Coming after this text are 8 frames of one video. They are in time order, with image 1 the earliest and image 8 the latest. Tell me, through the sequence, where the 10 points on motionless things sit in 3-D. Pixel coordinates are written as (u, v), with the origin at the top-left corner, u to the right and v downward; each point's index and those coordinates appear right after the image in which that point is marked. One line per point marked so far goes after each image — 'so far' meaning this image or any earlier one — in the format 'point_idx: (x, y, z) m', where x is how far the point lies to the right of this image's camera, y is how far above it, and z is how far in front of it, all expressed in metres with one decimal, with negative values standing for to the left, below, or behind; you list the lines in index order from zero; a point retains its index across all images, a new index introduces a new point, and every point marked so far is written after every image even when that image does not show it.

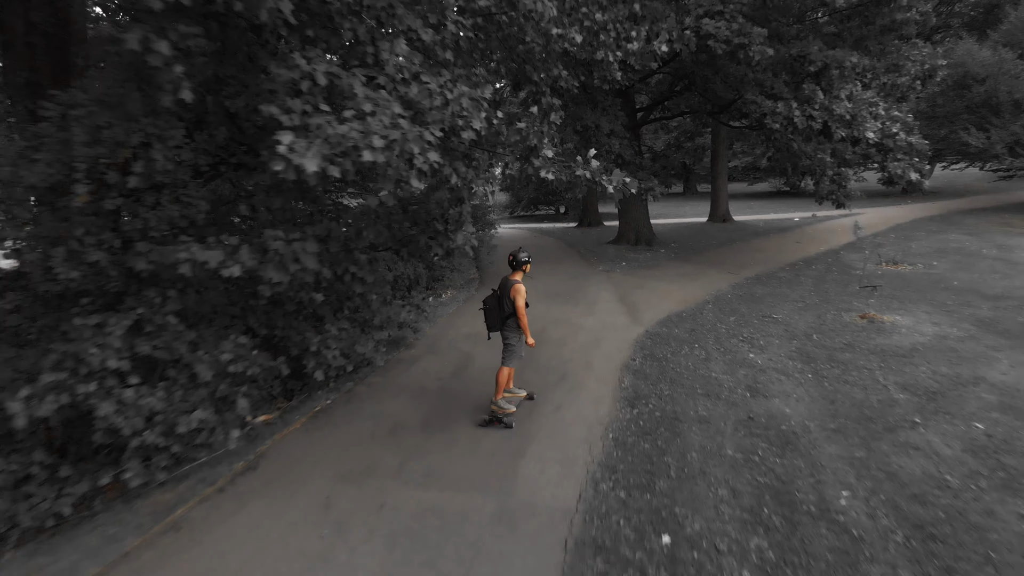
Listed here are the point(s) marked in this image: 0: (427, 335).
0: (-1.0, -0.5, +8.5) m
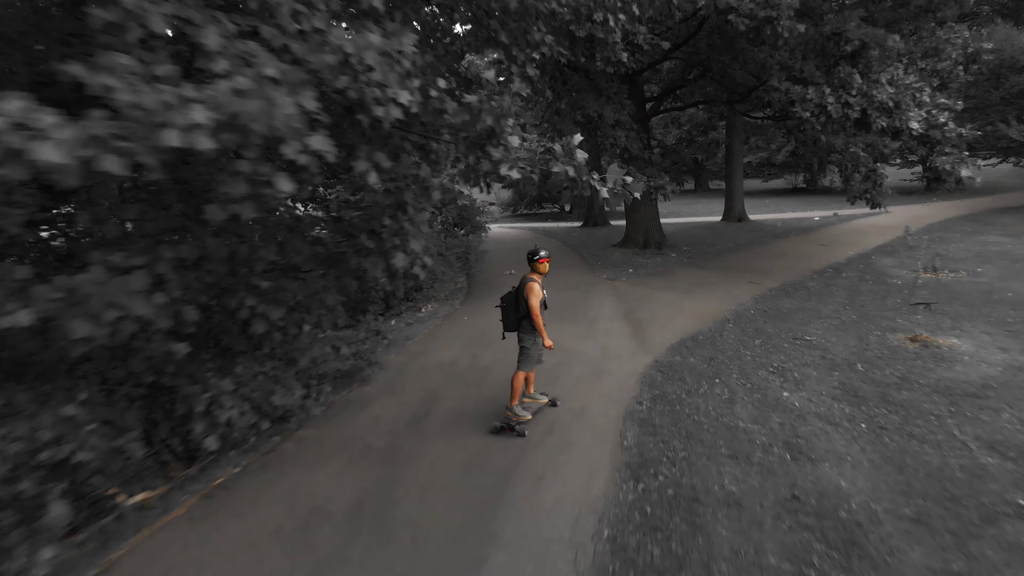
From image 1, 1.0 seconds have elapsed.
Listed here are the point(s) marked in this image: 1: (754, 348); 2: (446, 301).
0: (-1.1, -0.7, +7.0) m
1: (+2.5, -0.6, +7.8) m
2: (-1.0, -0.2, +10.9) m
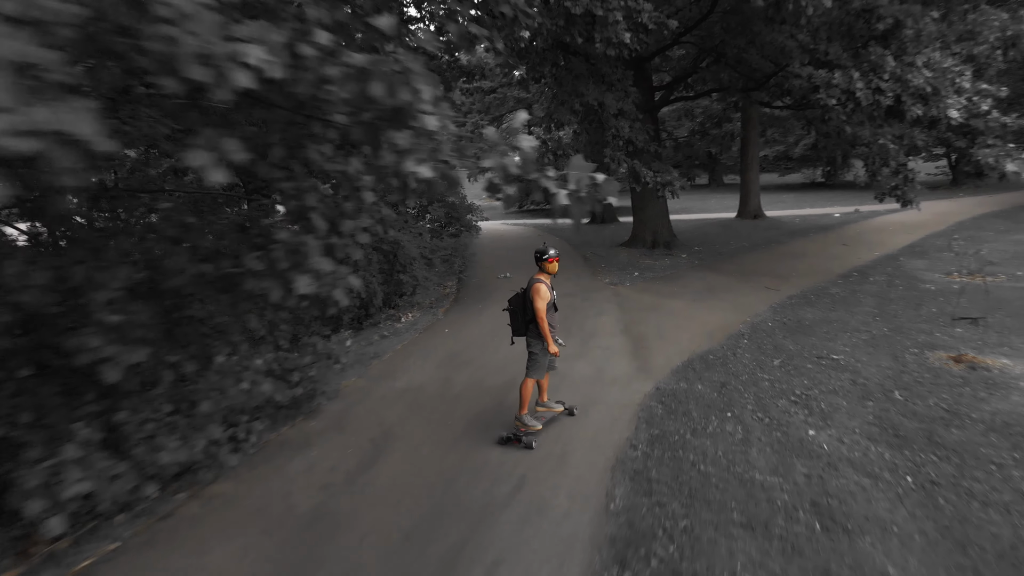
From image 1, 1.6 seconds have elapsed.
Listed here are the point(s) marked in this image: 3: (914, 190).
0: (-1.3, -0.8, +6.0) m
1: (+2.4, -0.8, +6.7) m
2: (-1.1, -0.3, +9.9) m
3: (+6.1, +1.5, +11.4) m
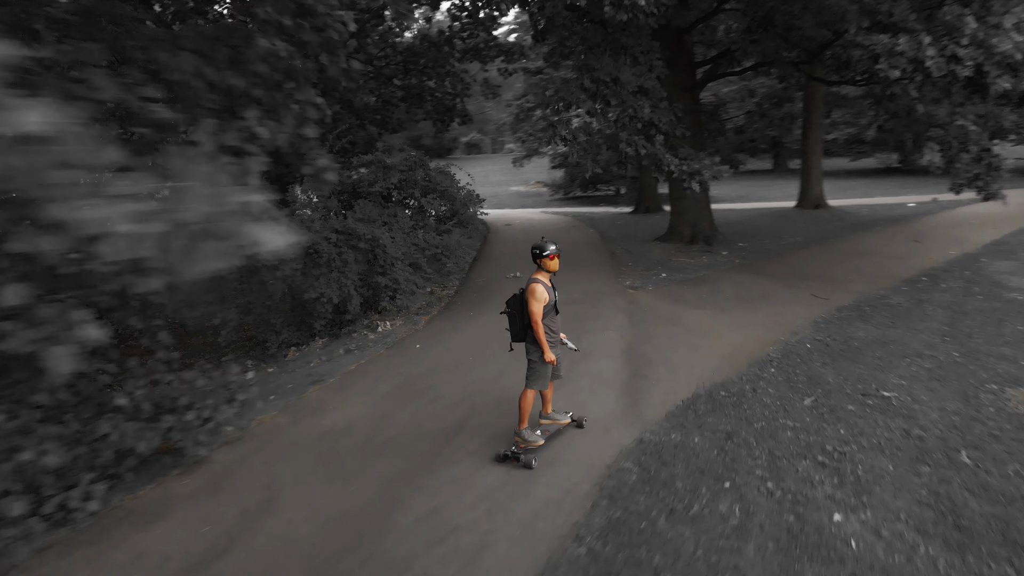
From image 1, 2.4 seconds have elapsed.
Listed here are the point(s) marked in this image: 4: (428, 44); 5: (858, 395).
0: (-1.7, -1.0, +4.9) m
1: (+2.0, -0.9, +5.3) m
2: (-1.1, -0.3, +8.7) m
3: (+6.2, +1.4, +9.5) m
4: (-1.9, +5.8, +18.0) m
5: (+2.7, -0.8, +5.8) m
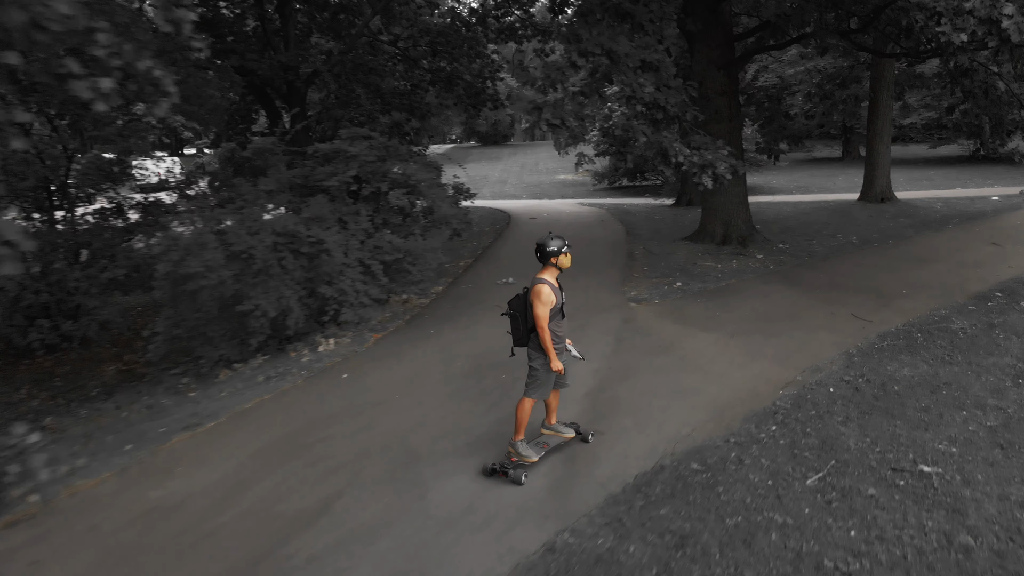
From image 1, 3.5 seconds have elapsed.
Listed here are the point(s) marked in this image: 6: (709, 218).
0: (-2.3, -1.1, +3.8) m
1: (+1.5, -1.1, +3.8) m
2: (-1.4, -0.4, +7.5) m
3: (+6.0, +1.2, +7.7) m
4: (-1.2, +5.9, +16.7) m
5: (+2.2, -1.1, +4.3) m
6: (+3.1, +1.1, +11.5) m
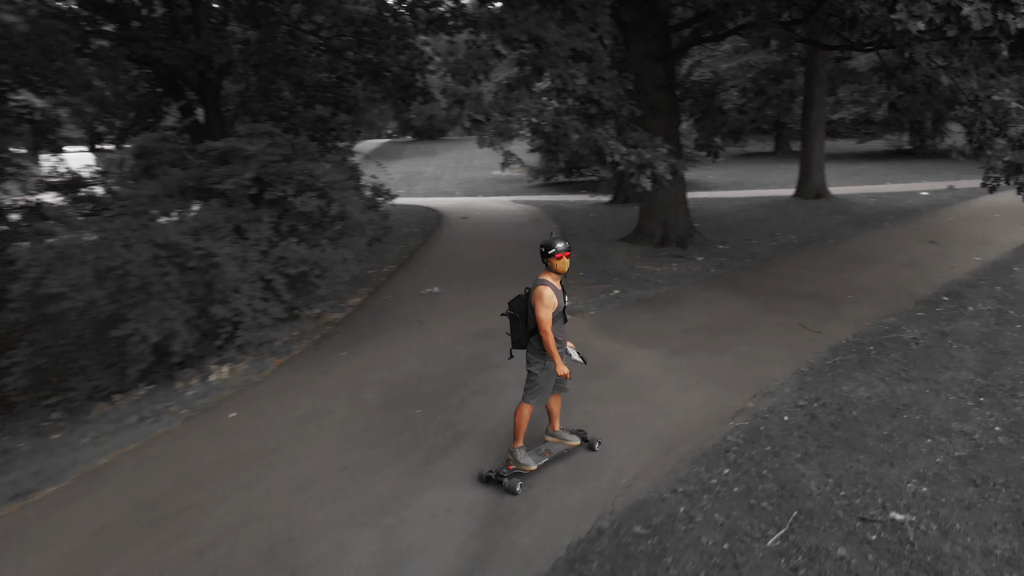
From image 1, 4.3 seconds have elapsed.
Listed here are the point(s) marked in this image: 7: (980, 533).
0: (-2.7, -1.3, +2.8) m
1: (+1.1, -1.3, +3.2) m
2: (-2.1, -0.6, +6.7) m
3: (+5.3, +1.1, +7.4) m
4: (-2.7, +5.8, +15.7) m
5: (+1.7, -1.2, +3.7) m
6: (+2.0, +1.0, +11.0) m
7: (+2.3, -1.2, +3.7) m
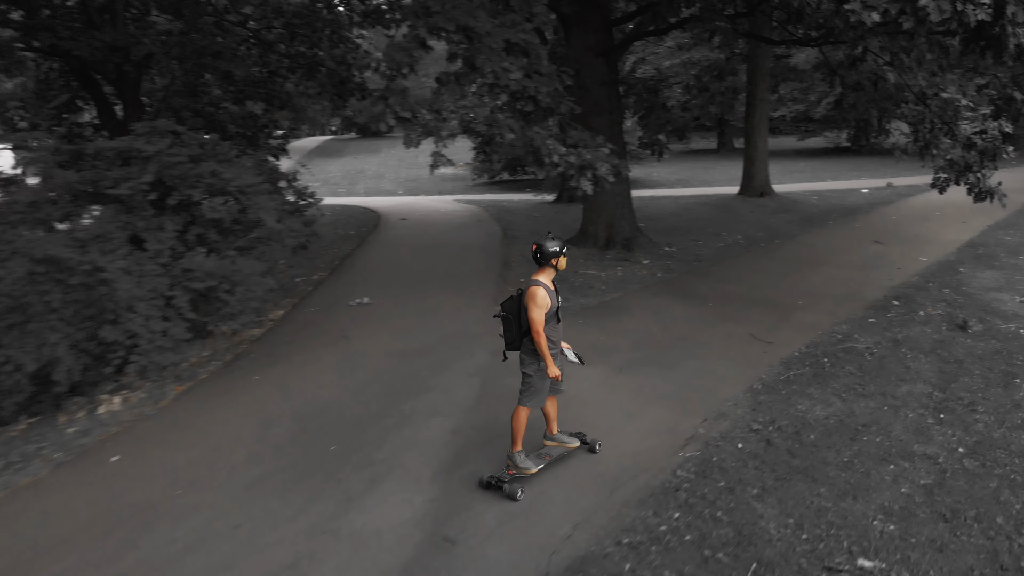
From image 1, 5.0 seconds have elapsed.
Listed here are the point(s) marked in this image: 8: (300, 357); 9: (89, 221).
0: (-3.0, -1.5, +2.1) m
1: (+0.7, -1.4, +2.7) m
2: (-2.7, -0.7, +6.0) m
3: (+4.6, +1.1, +7.2) m
4: (-4.0, +5.7, +14.9) m
5: (+1.4, -1.3, +3.3) m
6: (+1.1, +1.0, +10.6) m
7: (+2.0, -1.3, +3.3) m
8: (-1.8, -0.6, +6.3) m
9: (-3.3, +0.5, +5.8) m
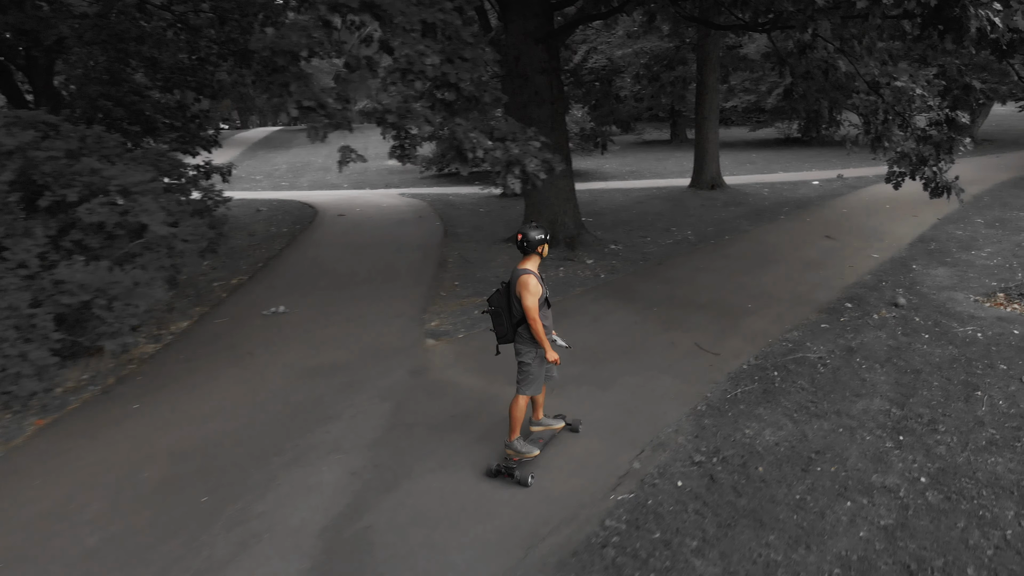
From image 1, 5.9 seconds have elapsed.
0: (-3.3, -1.6, +1.3) m
1: (+0.4, -1.5, +2.2) m
2: (-3.2, -0.8, +5.2) m
3: (+4.0, +1.1, +6.8) m
4: (-5.1, +5.7, +14.0) m
5: (+0.9, -1.4, +2.7) m
6: (+0.3, +1.0, +10.0) m
7: (+1.5, -1.4, +2.8) m
8: (-2.4, -0.7, +5.5) m
9: (-3.9, +0.4, +5.0) m
